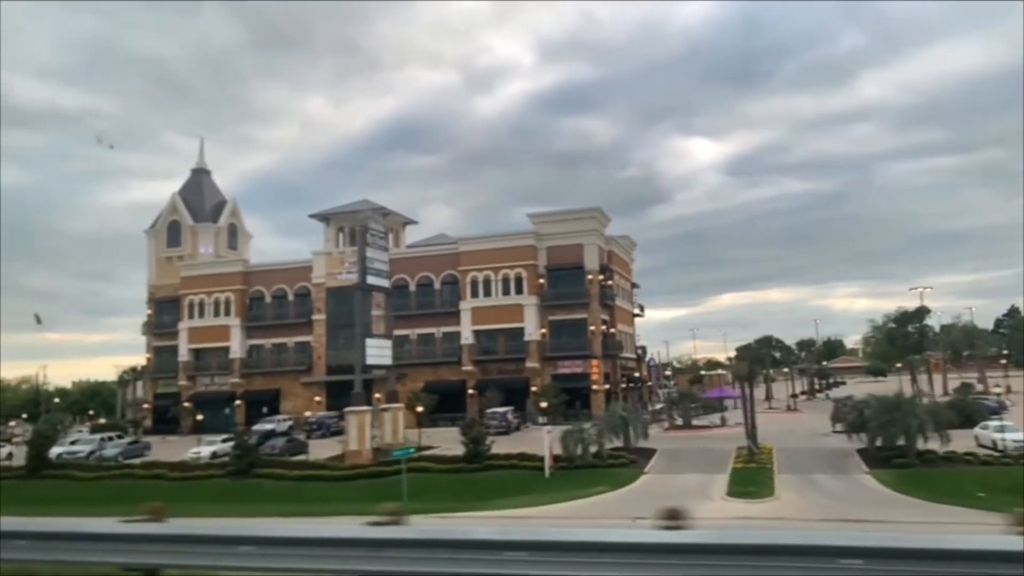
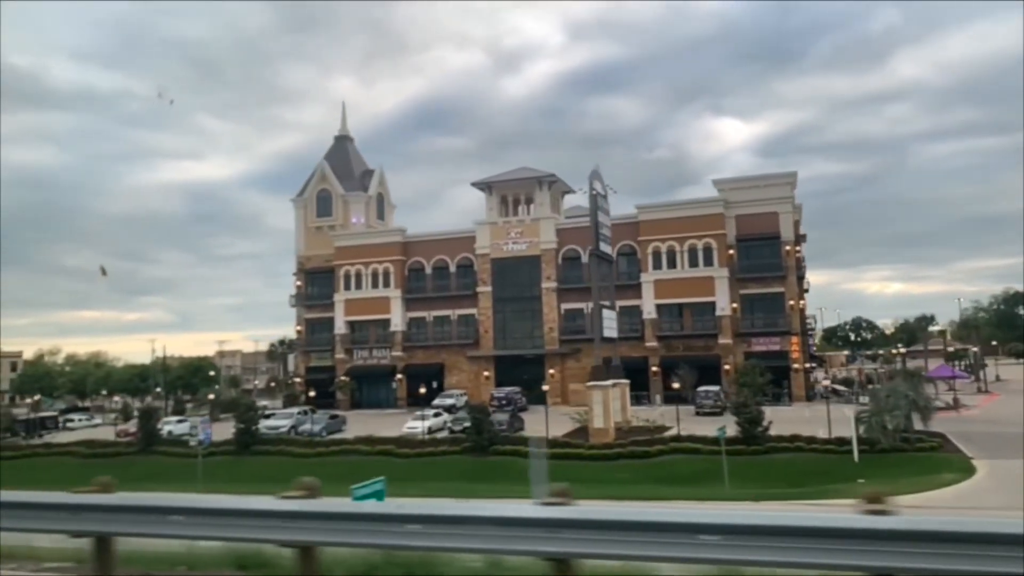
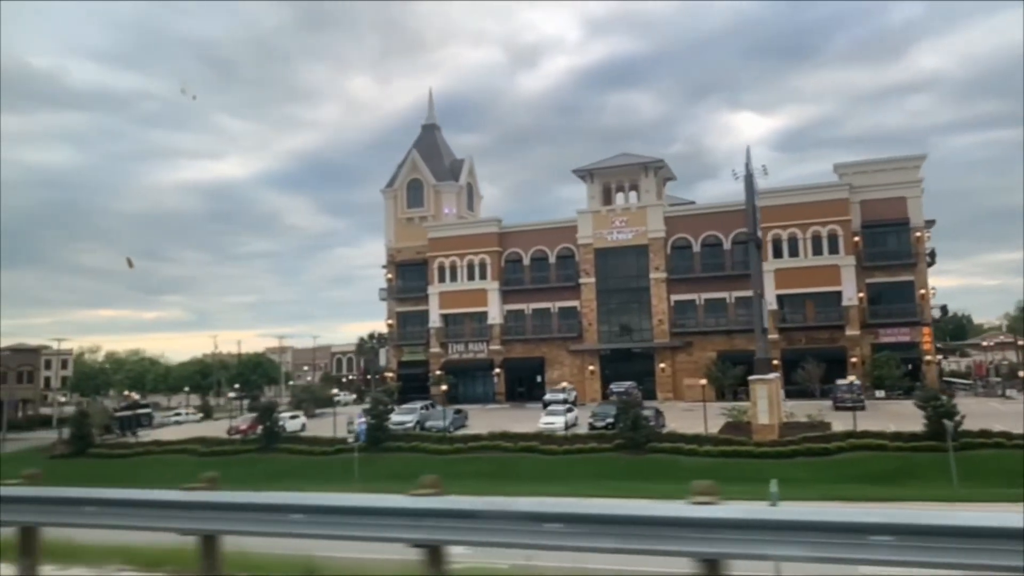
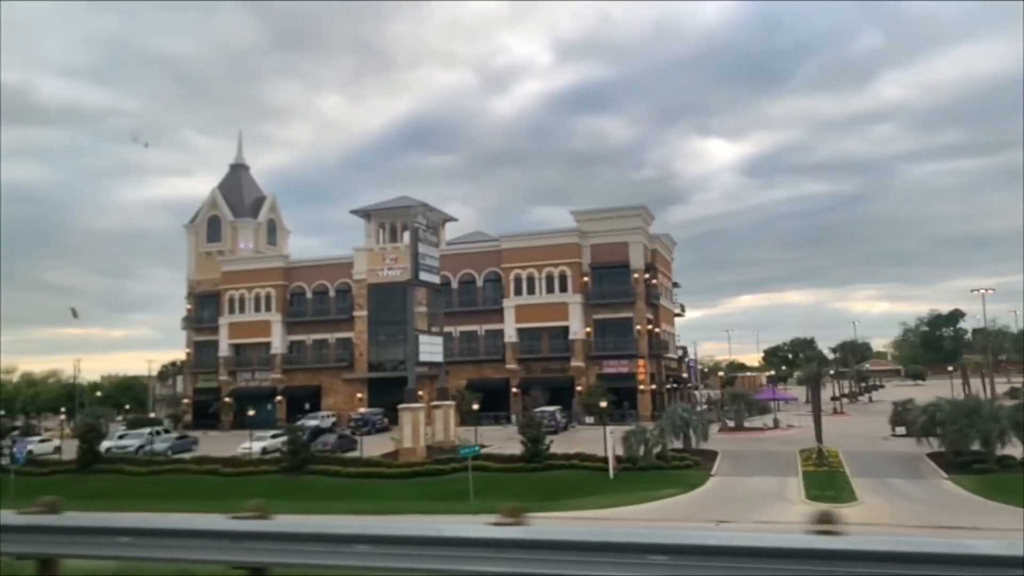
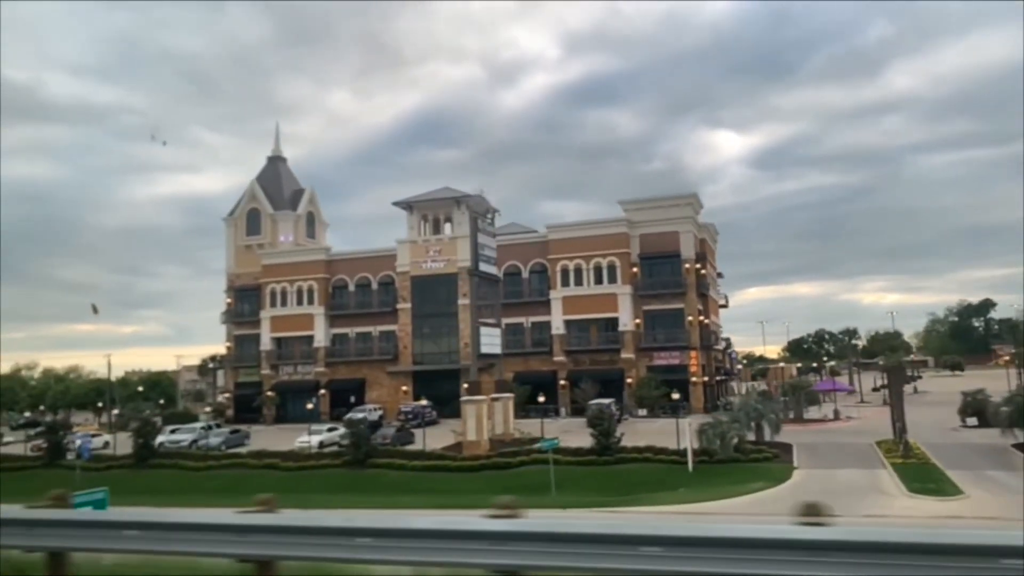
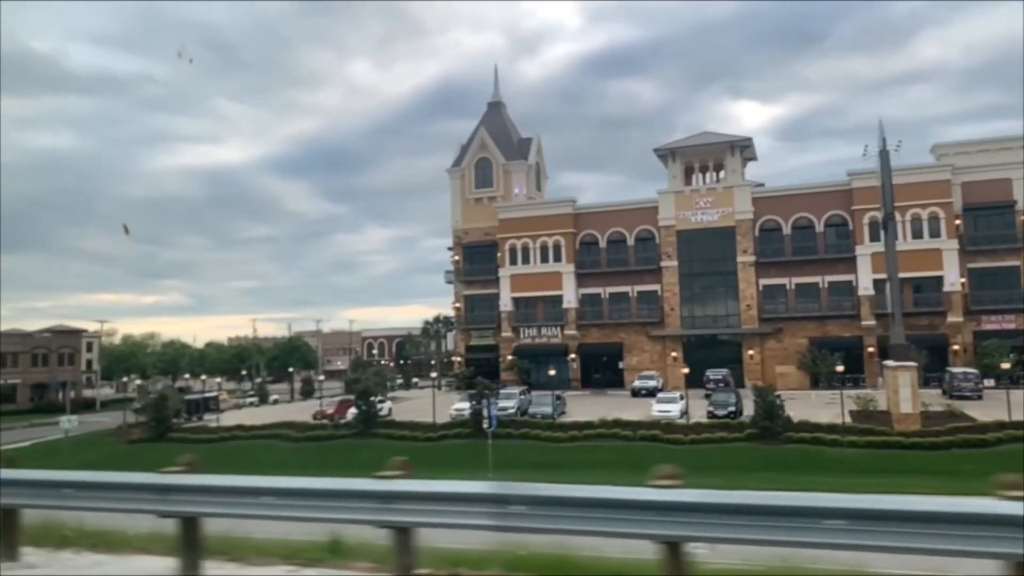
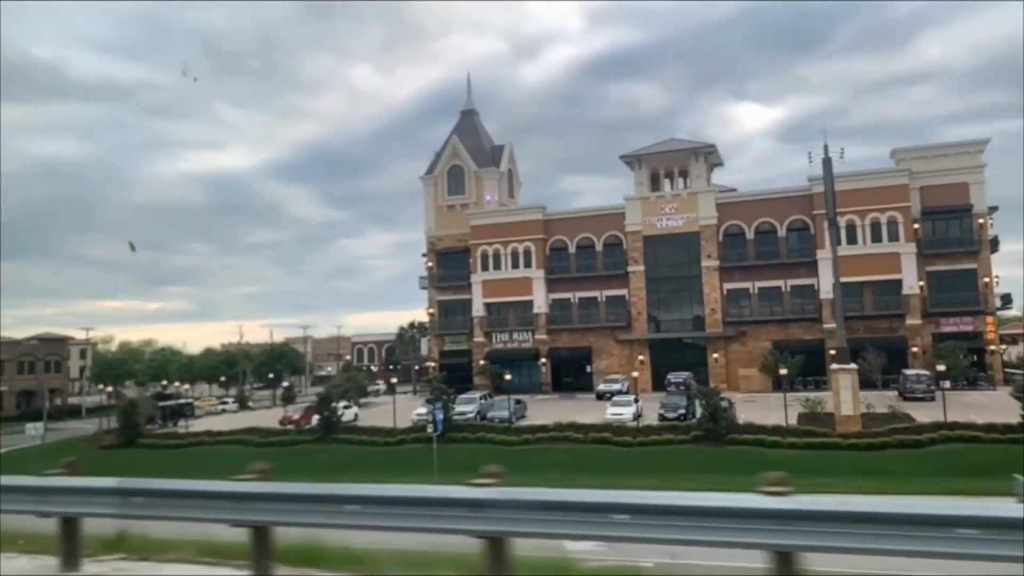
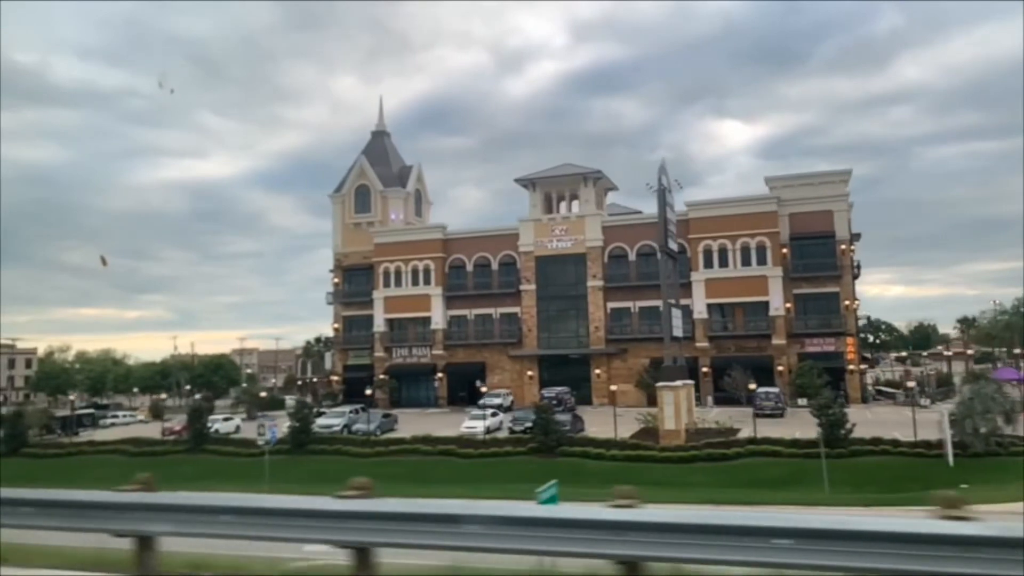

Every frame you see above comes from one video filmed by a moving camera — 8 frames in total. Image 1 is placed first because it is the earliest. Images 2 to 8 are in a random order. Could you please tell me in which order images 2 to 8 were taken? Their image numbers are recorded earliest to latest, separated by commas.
4, 5, 2, 8, 3, 7, 6
